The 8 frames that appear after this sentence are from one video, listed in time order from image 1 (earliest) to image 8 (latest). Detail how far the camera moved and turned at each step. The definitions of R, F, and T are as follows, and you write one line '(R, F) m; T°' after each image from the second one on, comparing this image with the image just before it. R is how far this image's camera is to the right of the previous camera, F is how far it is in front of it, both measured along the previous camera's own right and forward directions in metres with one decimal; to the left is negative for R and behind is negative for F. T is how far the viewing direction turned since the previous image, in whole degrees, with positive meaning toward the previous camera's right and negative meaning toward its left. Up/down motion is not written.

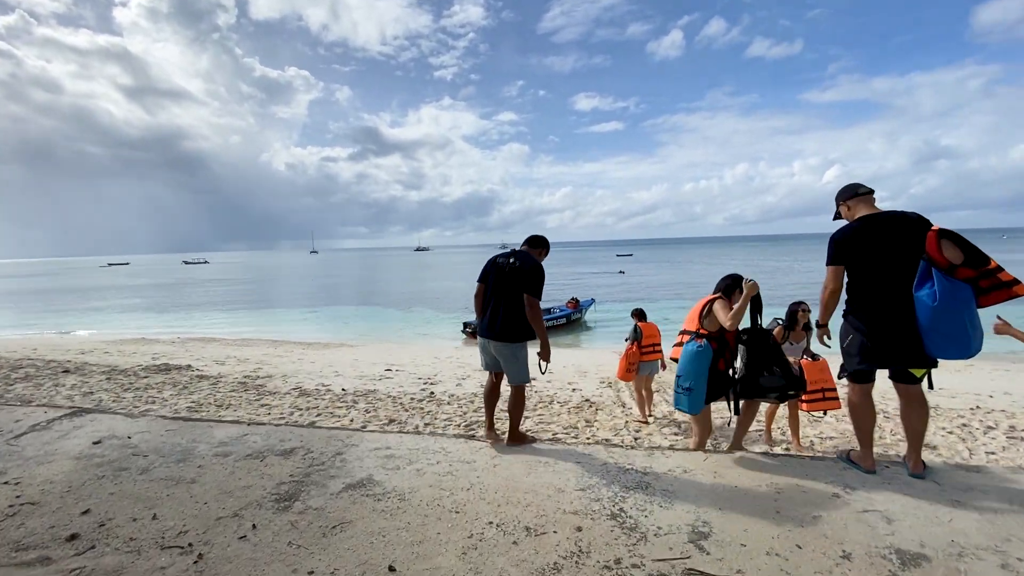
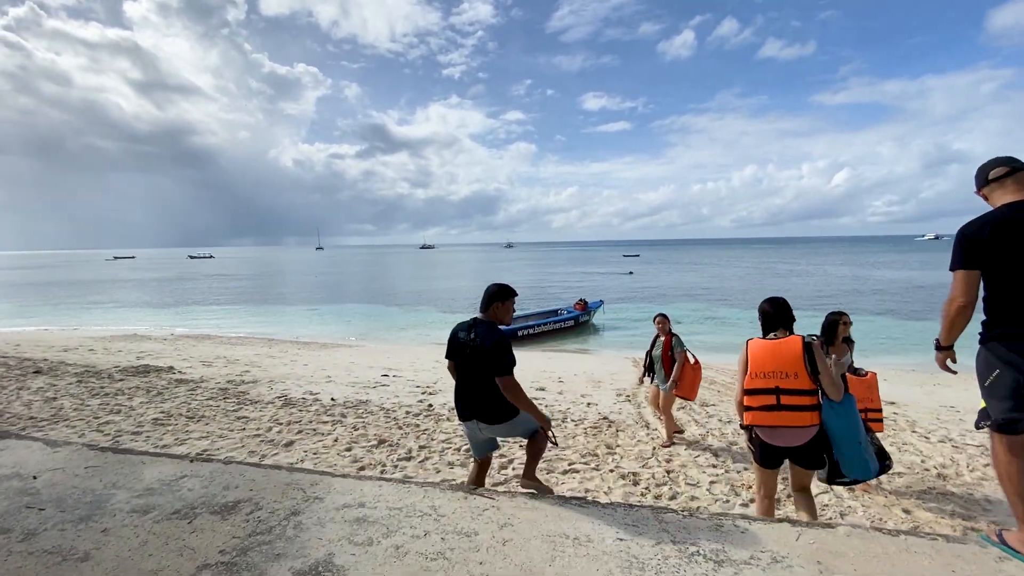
(-0.1, +1.0) m; -1°
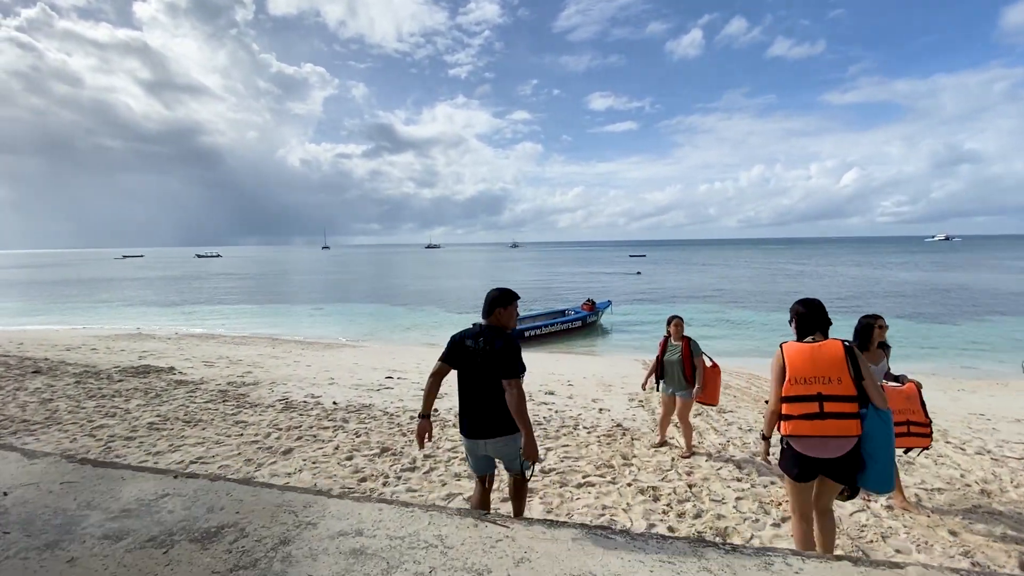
(-0.1, +0.3) m; -1°
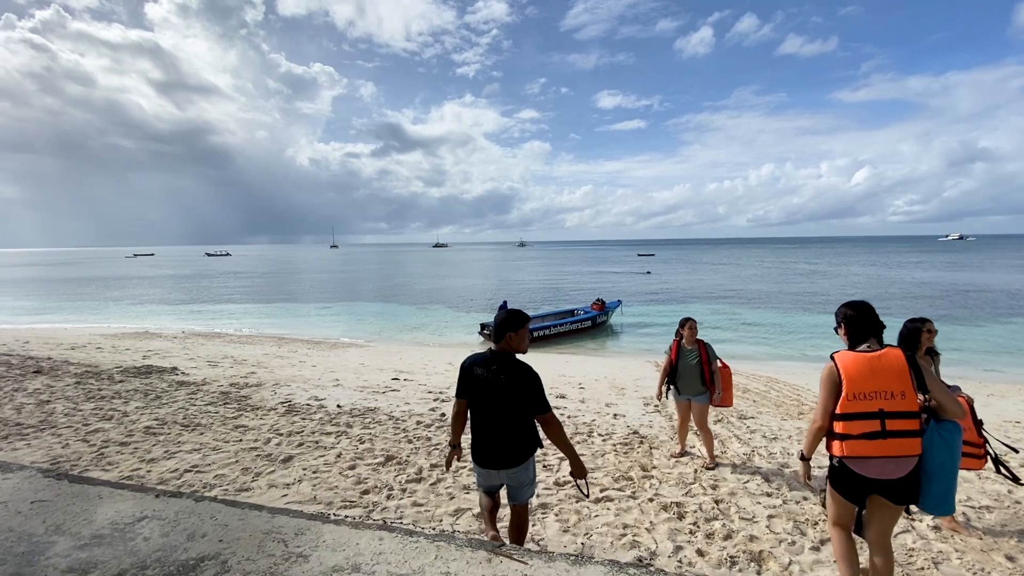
(-0.1, +0.3) m; -1°
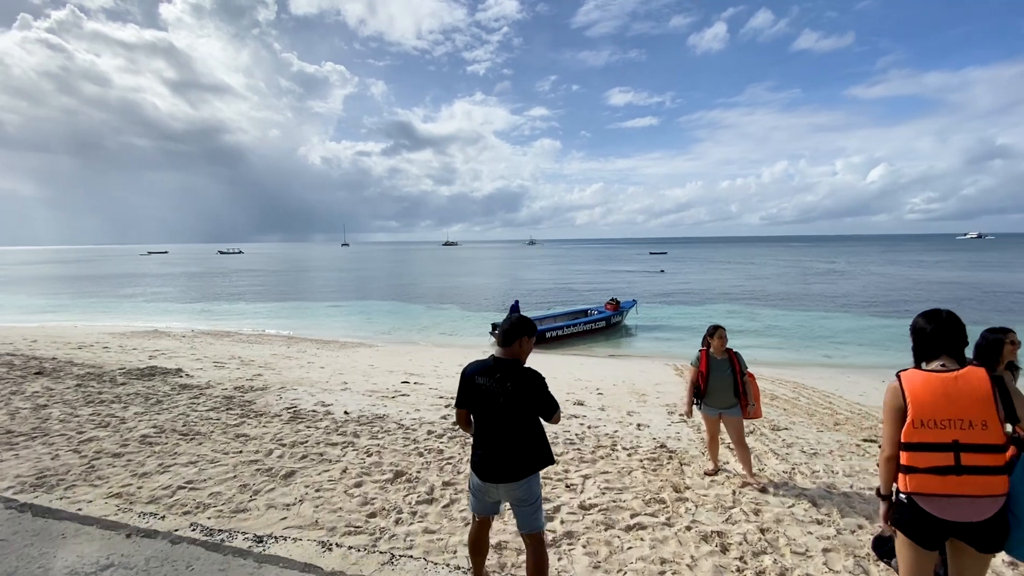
(-0.1, +0.5) m; -1°
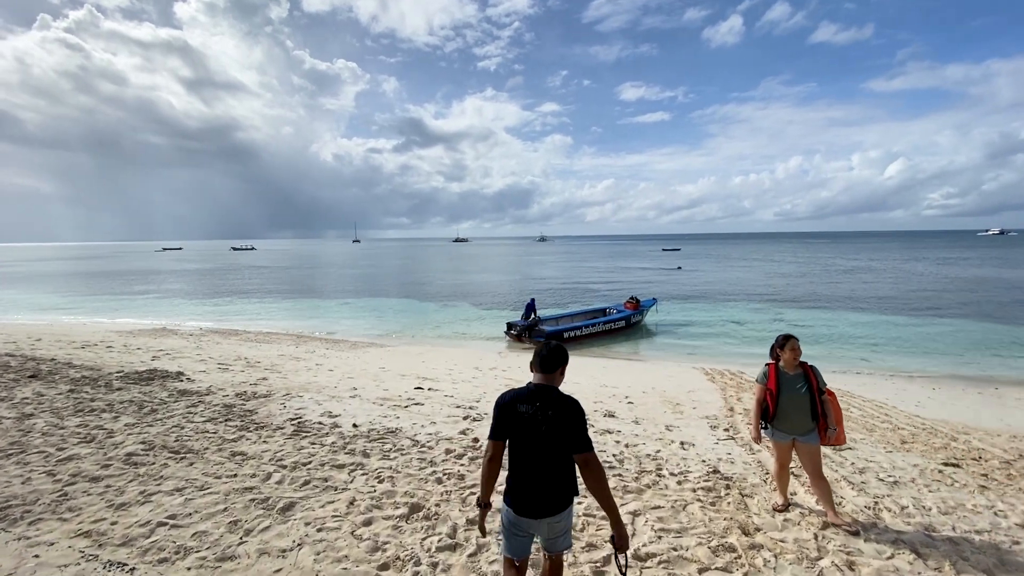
(-0.2, +0.8) m; -1°
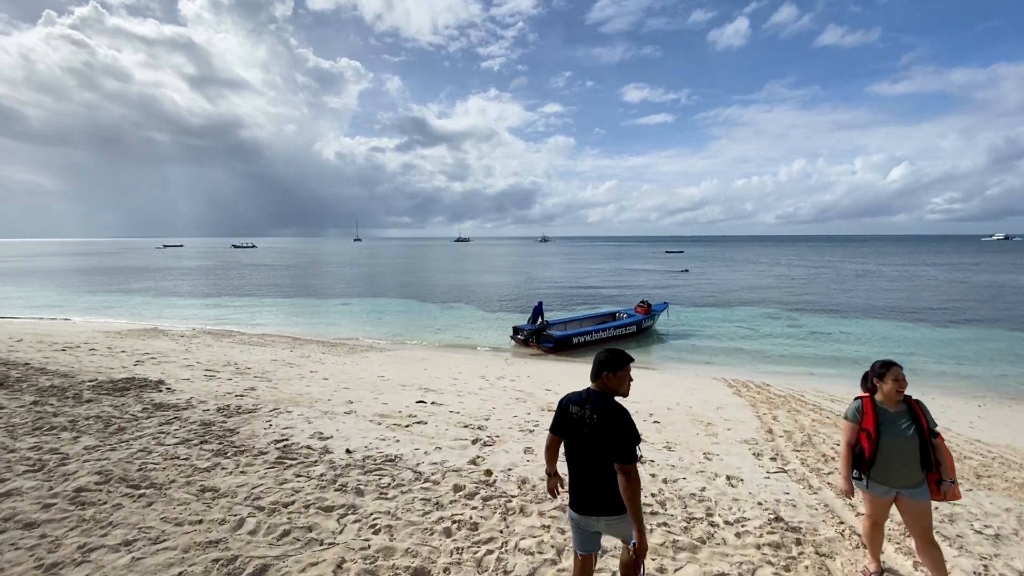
(-0.2, +0.9) m; 0°
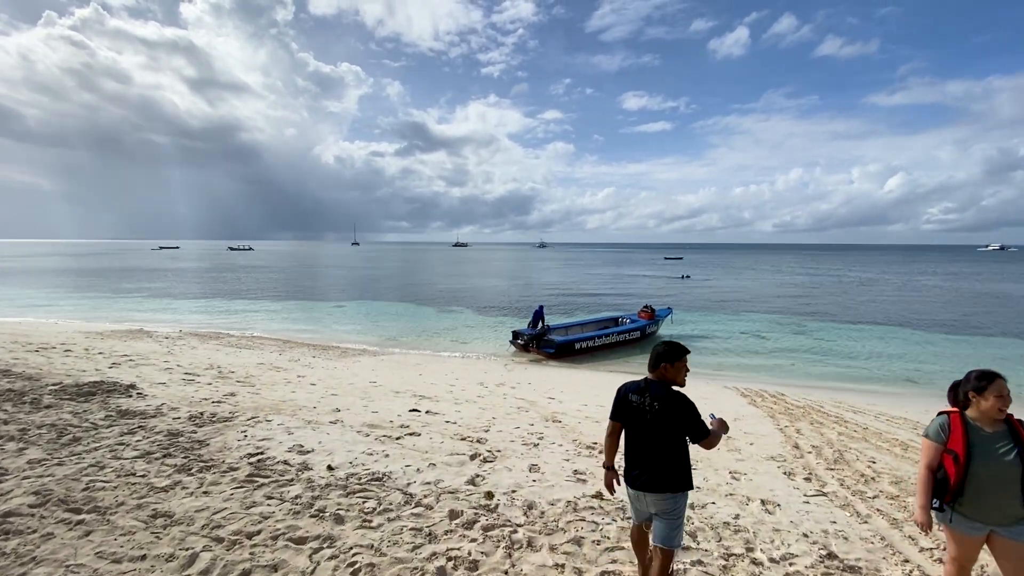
(-0.1, +0.7) m; 0°
